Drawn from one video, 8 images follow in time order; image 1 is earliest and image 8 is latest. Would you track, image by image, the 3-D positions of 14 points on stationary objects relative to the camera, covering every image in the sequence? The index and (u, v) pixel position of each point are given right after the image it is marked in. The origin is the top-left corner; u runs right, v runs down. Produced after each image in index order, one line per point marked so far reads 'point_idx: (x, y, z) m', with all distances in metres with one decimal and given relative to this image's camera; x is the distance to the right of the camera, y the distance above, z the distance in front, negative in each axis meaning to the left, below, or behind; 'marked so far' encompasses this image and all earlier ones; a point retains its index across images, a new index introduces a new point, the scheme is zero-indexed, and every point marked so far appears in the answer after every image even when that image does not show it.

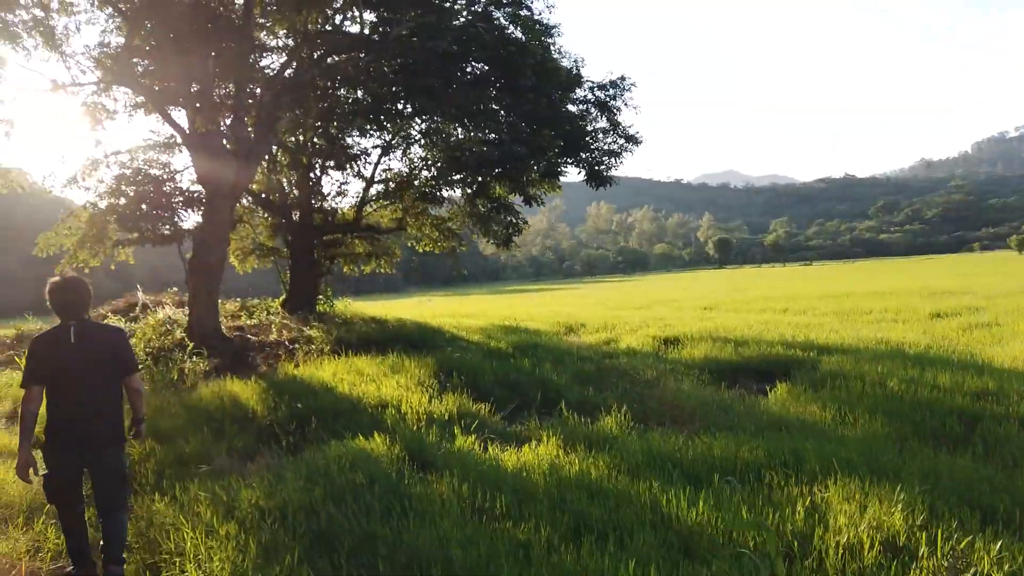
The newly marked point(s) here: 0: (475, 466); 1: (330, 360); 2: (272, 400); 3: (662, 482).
0: (-0.2, -1.0, +4.3) m
1: (-2.2, -0.9, +9.0) m
2: (-2.2, -1.0, +6.8) m
3: (+0.8, -1.0, +3.9) m
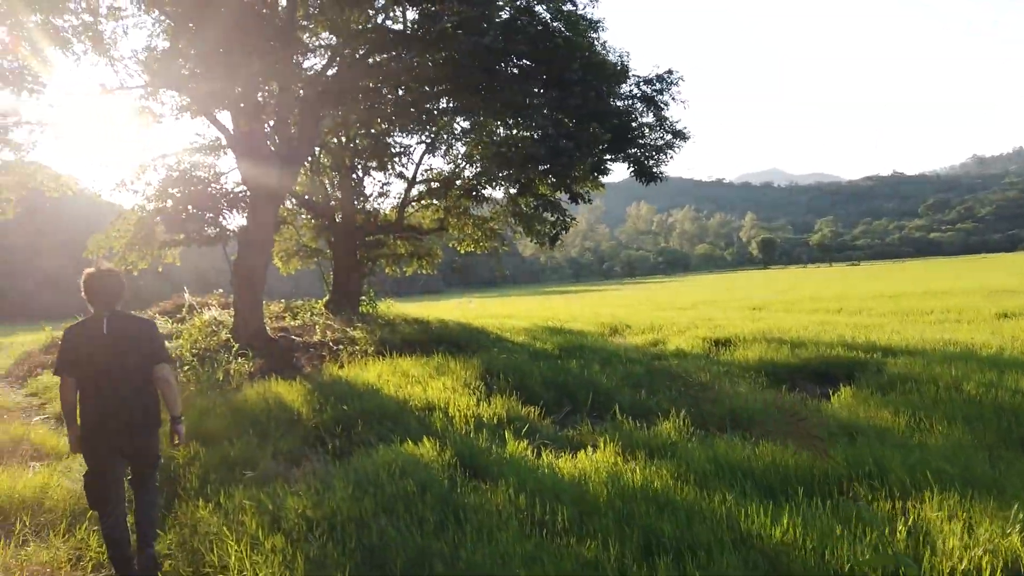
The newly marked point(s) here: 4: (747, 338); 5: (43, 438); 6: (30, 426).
0: (+0.1, -1.0, +4.1) m
1: (-1.6, -0.9, +8.8) m
2: (-1.7, -1.0, +6.6) m
3: (+1.1, -1.0, +3.6) m
4: (+3.8, -0.8, +12.2) m
5: (-4.2, -1.3, +6.7) m
6: (-4.9, -1.4, +7.7) m
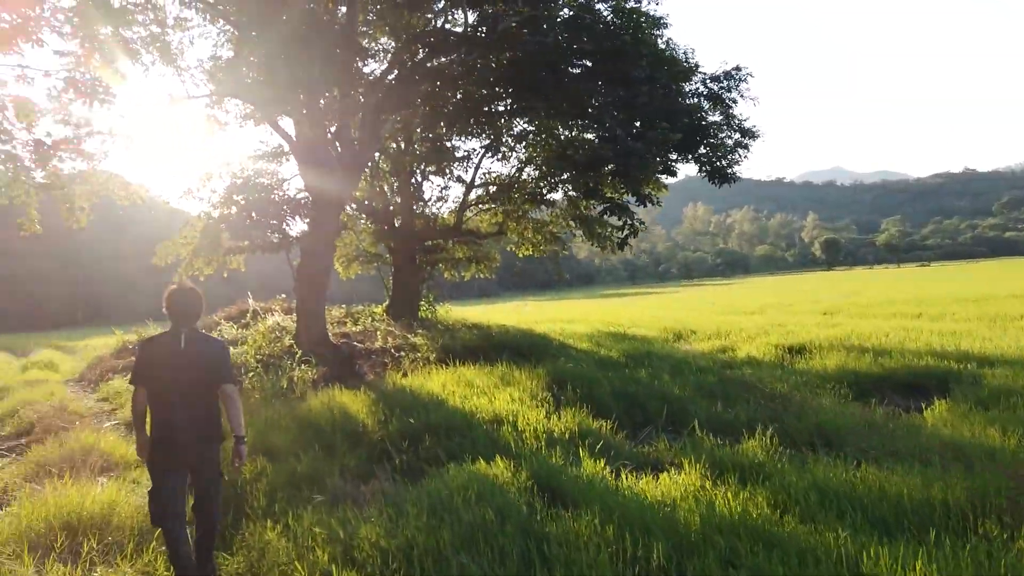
0: (+0.5, -1.1, +3.8) m
1: (-0.9, -0.9, +8.6) m
2: (-1.1, -1.1, +6.5) m
3: (+1.4, -1.0, +3.3) m
4: (+4.8, -0.9, +11.6) m
5: (-3.6, -1.4, +6.7) m
6: (-4.2, -1.5, +7.7) m
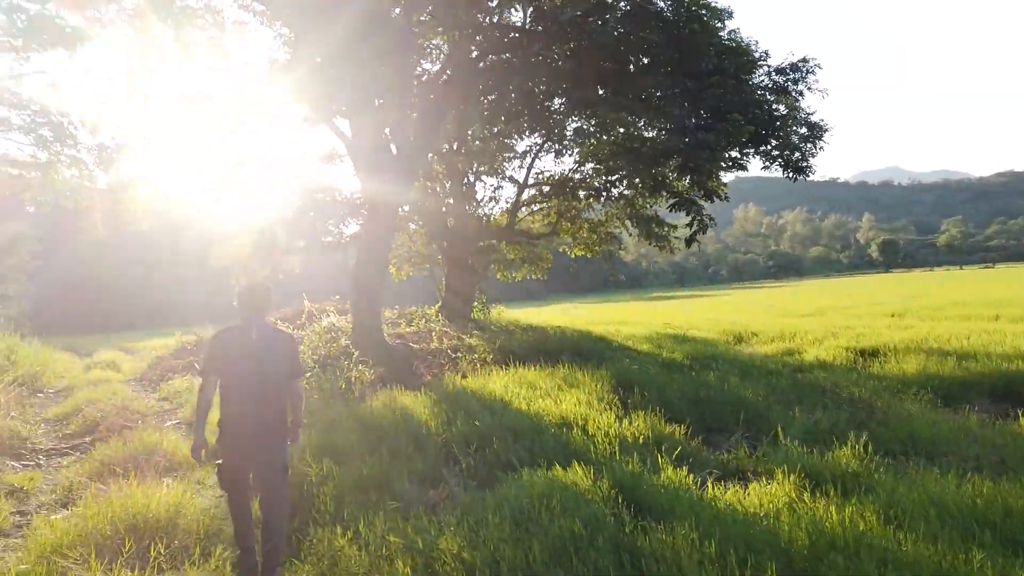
0: (+0.9, -1.0, +3.5) m
1: (-0.2, -0.9, +8.4) m
2: (-0.6, -1.1, +6.3) m
3: (+1.8, -1.0, +2.9) m
4: (+5.7, -0.9, +11.1) m
5: (-3.0, -1.4, +6.7) m
6: (-3.6, -1.5, +7.7) m
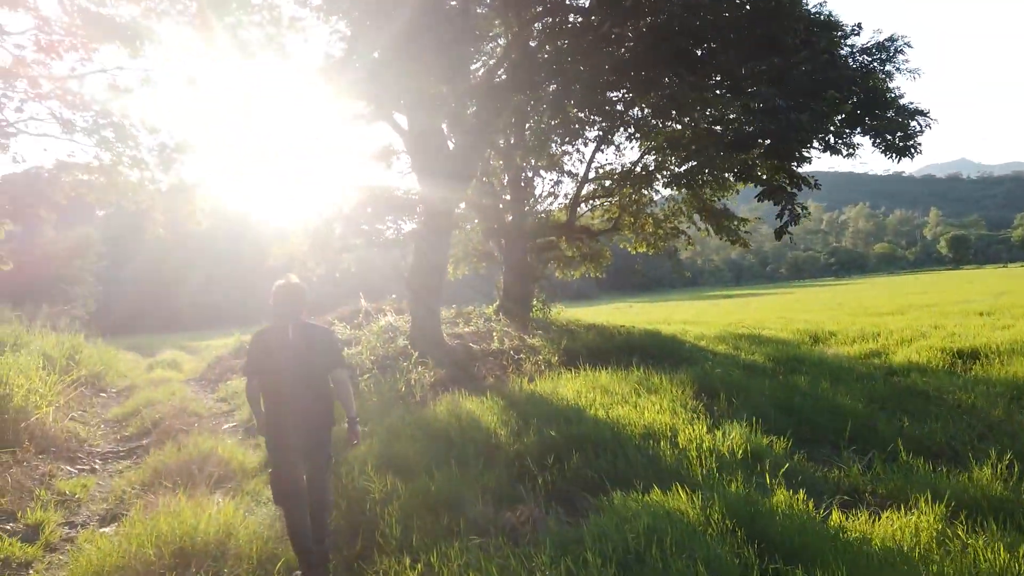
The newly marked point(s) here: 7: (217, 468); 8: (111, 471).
0: (+1.3, -1.0, +2.9) m
1: (+0.6, -0.9, +7.9) m
2: (0.0, -1.0, +5.8) m
3: (+2.1, -1.0, +2.2) m
4: (+6.6, -0.8, +10.1) m
5: (-2.4, -1.4, +6.3) m
6: (-2.9, -1.5, +7.4) m
7: (-2.3, -1.4, +6.0) m
8: (-3.8, -1.8, +7.3) m
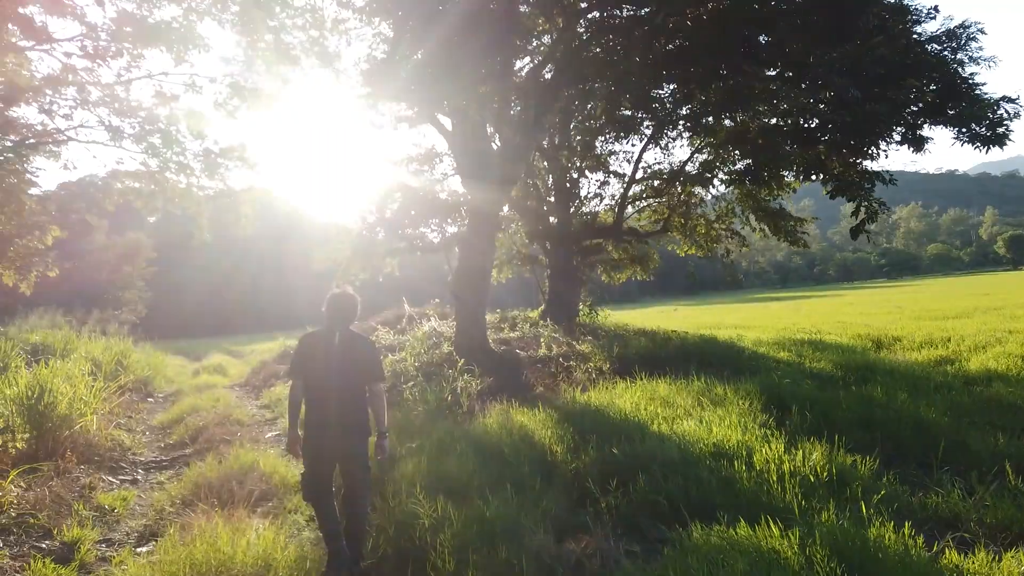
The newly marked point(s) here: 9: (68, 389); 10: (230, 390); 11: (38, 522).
0: (+1.5, -1.0, +2.4) m
1: (+1.1, -1.0, +7.5) m
2: (+0.4, -1.1, +5.4) m
3: (+2.3, -1.0, +1.7) m
4: (+7.2, -0.9, +9.4) m
5: (-1.9, -1.4, +6.1) m
6: (-2.4, -1.5, +7.2) m
7: (-1.9, -1.5, +5.7) m
8: (-3.4, -1.8, +7.1) m
9: (-5.3, -1.2, +9.0) m
10: (-5.3, -1.9, +14.1) m
11: (-3.3, -1.7, +5.3) m
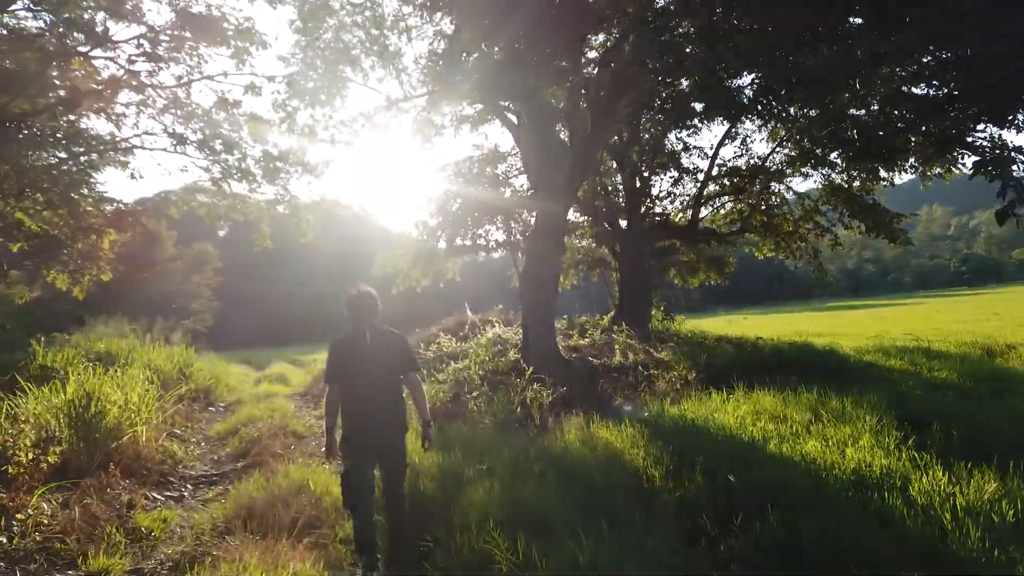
0: (+1.8, -0.9, +1.5) m
1: (+1.8, -0.9, +6.5) m
2: (+0.9, -1.0, +4.5) m
3: (+2.6, -0.9, +0.7) m
4: (+8.0, -0.8, +8.0) m
5: (-1.3, -1.4, +5.4) m
6: (-1.7, -1.5, +6.5) m
7: (-1.4, -1.5, +5.0) m
8: (-2.7, -1.8, +6.5) m
9: (-4.5, -1.2, +8.6) m
10: (-4.0, -2.0, +13.7) m
11: (-2.8, -1.6, +4.7) m
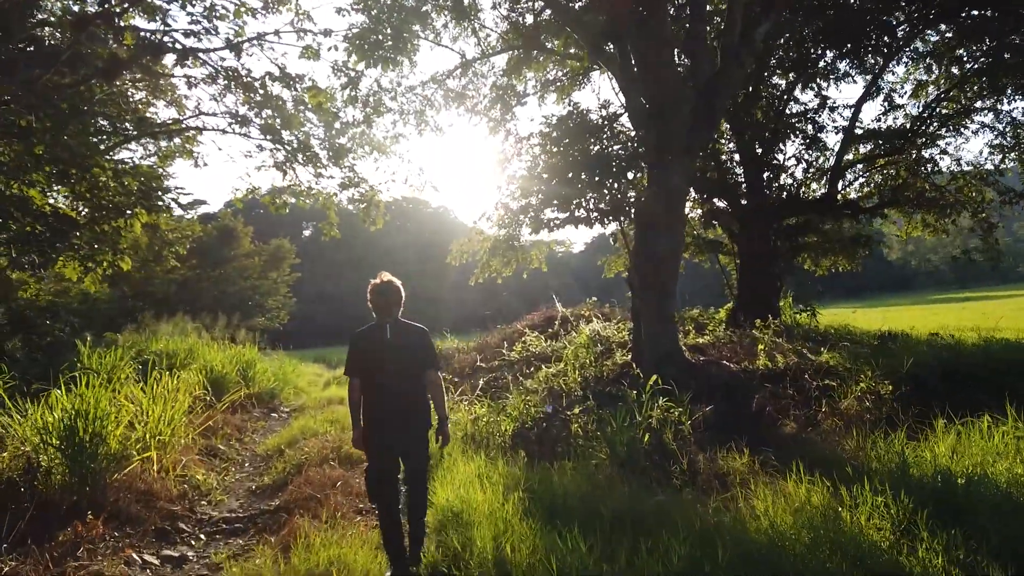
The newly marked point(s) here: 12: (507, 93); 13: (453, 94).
0: (+2.1, -0.8, -0.8) m
1: (+2.5, -0.8, +4.2) m
2: (+1.5, -0.9, +2.2) m
3: (+2.7, -0.8, -1.7) m
4: (+8.9, -0.6, +4.9) m
5: (-0.7, -1.3, +3.4) m
6: (-0.9, -1.4, +4.5) m
7: (-0.7, -1.3, +3.0) m
8: (-1.9, -1.7, +4.6) m
9: (-3.4, -1.1, +6.9) m
10: (-2.5, -1.9, +11.9) m
11: (-2.2, -1.5, +2.9) m
12: (-0.1, +3.5, +13.6) m
13: (-1.0, +3.4, +13.1) m
